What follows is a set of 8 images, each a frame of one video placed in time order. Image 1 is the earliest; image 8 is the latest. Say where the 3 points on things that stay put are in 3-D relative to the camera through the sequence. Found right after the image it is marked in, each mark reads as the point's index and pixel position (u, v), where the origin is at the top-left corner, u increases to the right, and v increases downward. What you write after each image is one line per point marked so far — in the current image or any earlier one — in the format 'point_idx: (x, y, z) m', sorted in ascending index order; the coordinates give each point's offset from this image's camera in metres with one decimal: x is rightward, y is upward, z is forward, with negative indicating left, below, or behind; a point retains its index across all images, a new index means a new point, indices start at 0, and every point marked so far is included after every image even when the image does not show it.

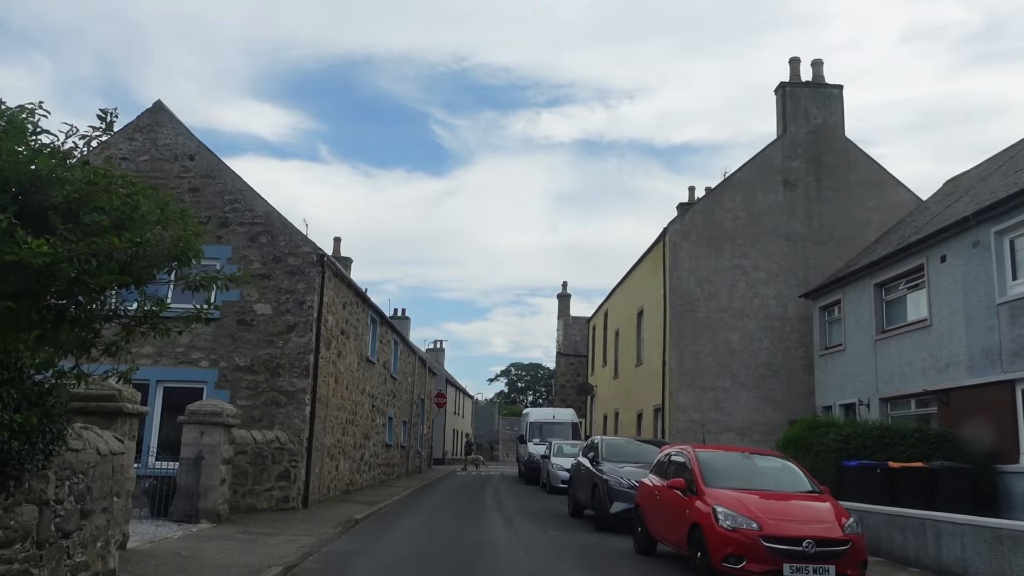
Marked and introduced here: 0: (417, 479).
0: (-2.3, -4.5, +19.8) m
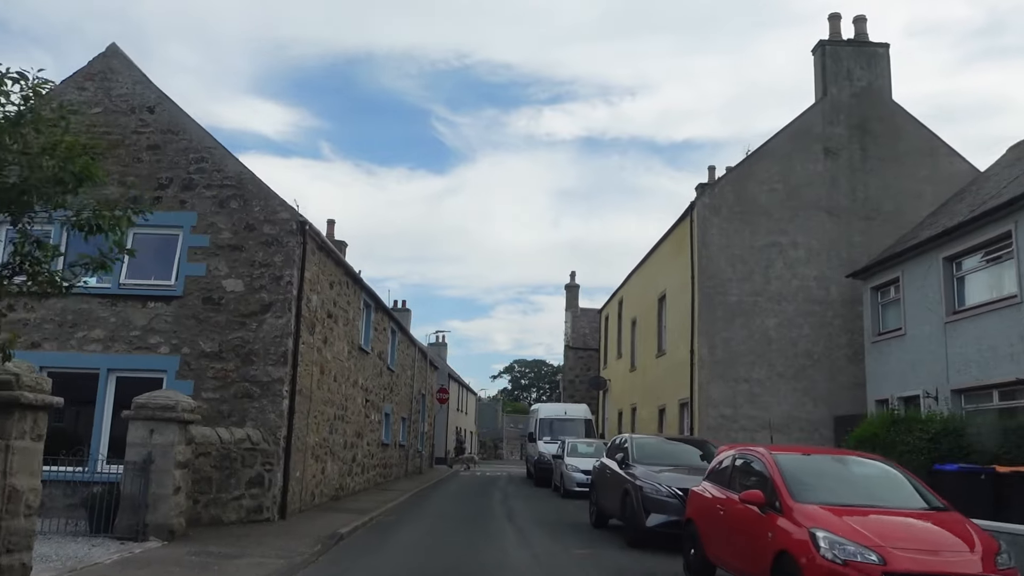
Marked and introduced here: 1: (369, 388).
0: (-2.1, -4.2, +18.2) m
1: (-2.4, -1.7, +14.0) m
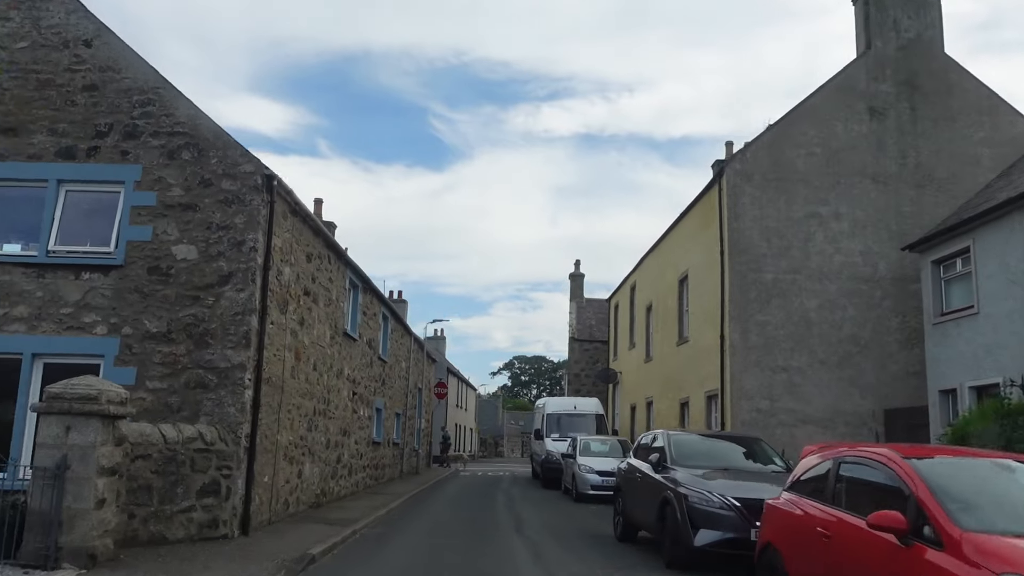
0: (-2.0, -3.9, +16.7) m
1: (-2.3, -1.4, +12.4) m
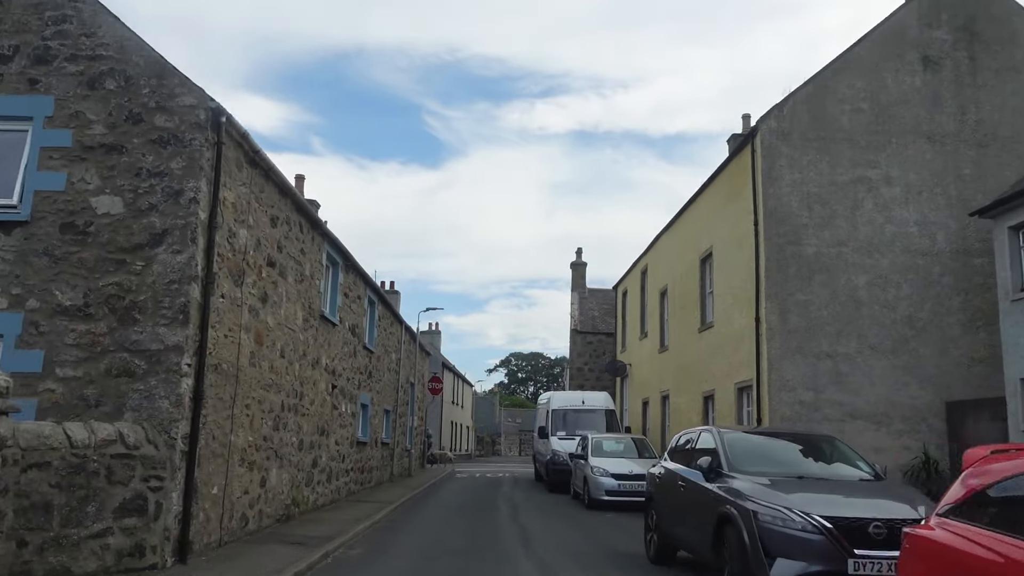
0: (-1.9, -3.6, +15.1) m
1: (-2.3, -1.1, +10.8) m
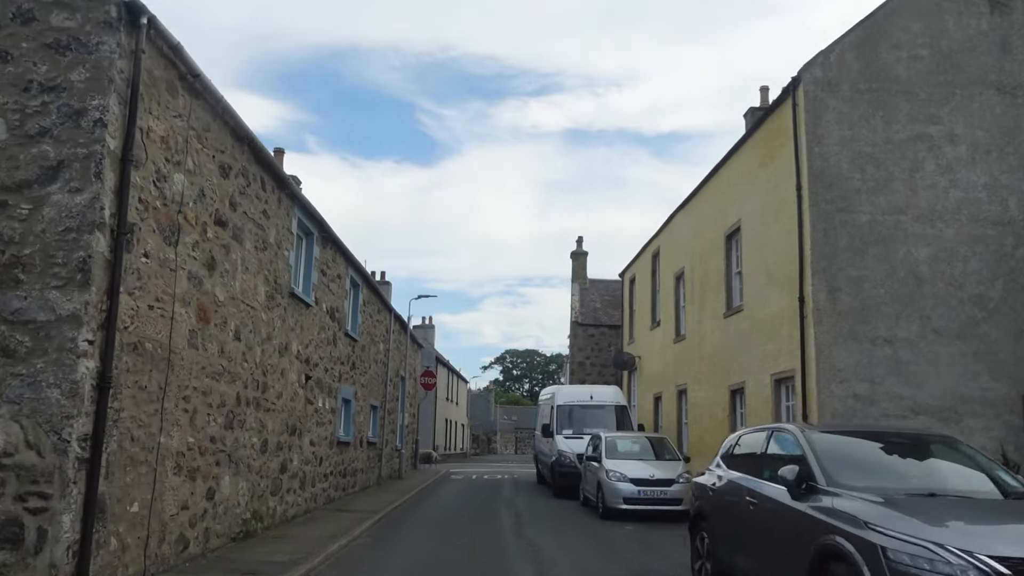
0: (-1.9, -3.3, +13.6) m
1: (-2.2, -0.8, +9.3) m
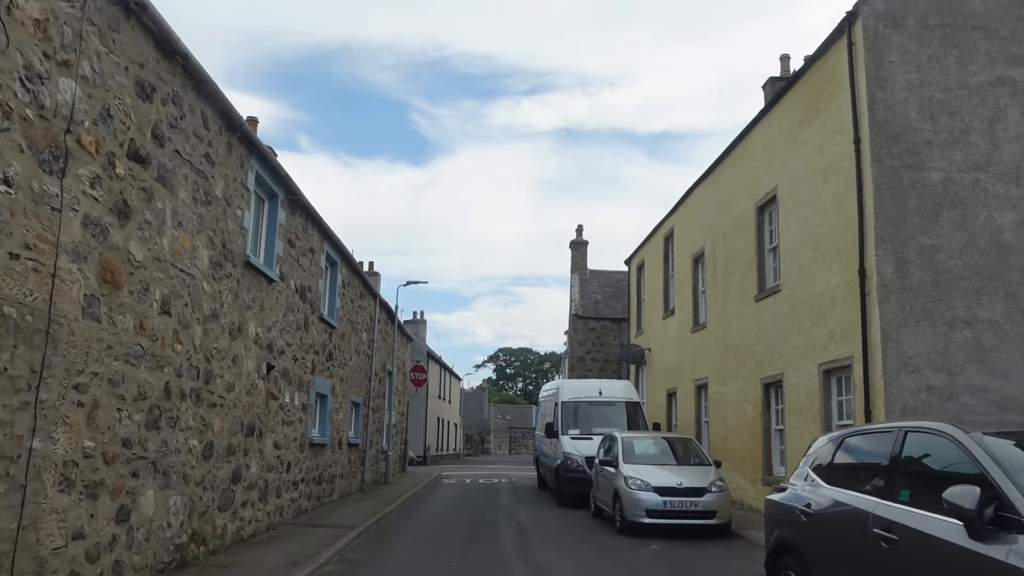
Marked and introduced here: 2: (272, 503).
0: (-1.9, -3.0, +12.1) m
1: (-2.2, -0.5, +7.8) m
2: (-2.2, -2.0, +7.7) m
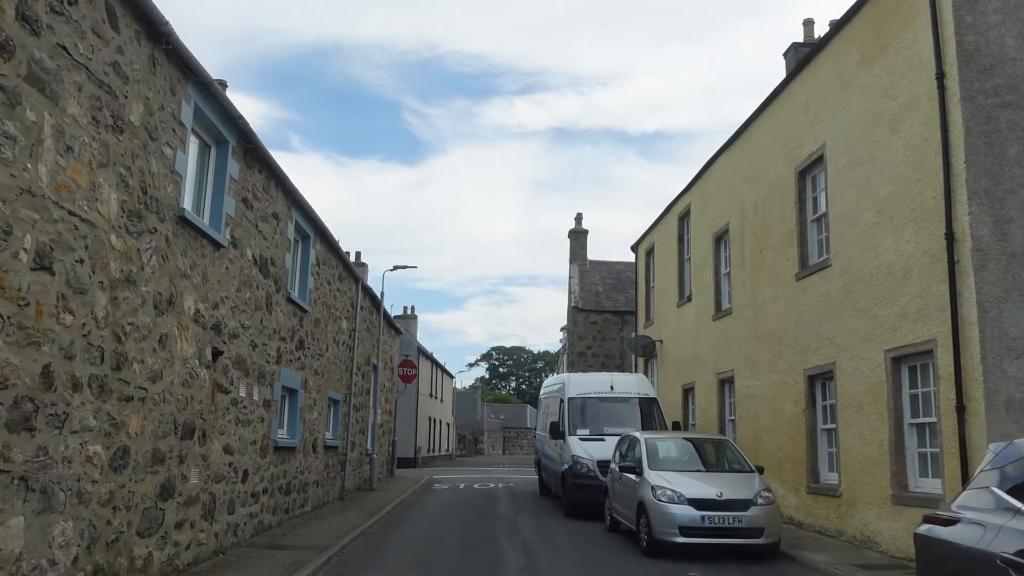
0: (-1.9, -2.8, +10.6) m
1: (-2.2, -0.3, +6.3) m
2: (-2.2, -1.7, +6.3) m
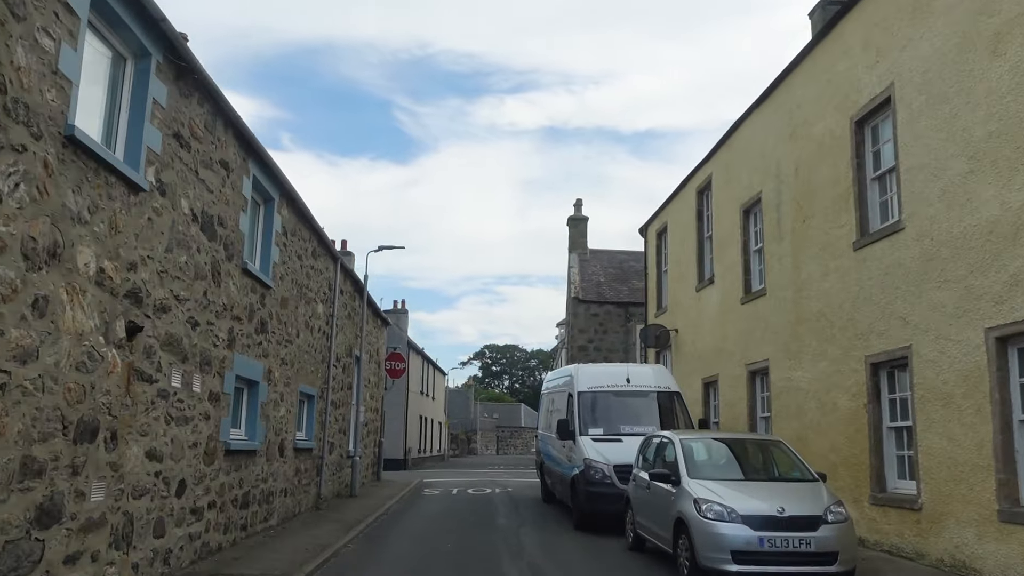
0: (-1.9, -2.5, +9.2) m
1: (-2.1, -0.1, +4.9) m
2: (-2.1, -1.5, +4.8) m
